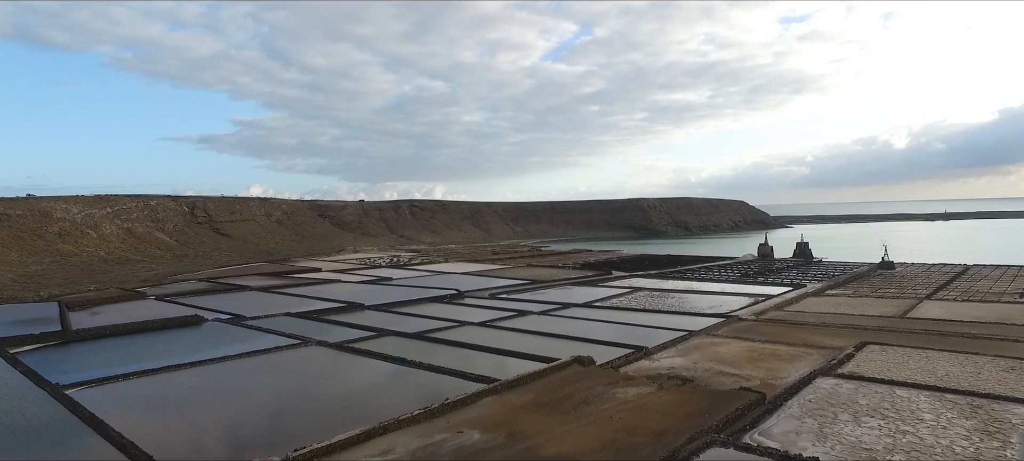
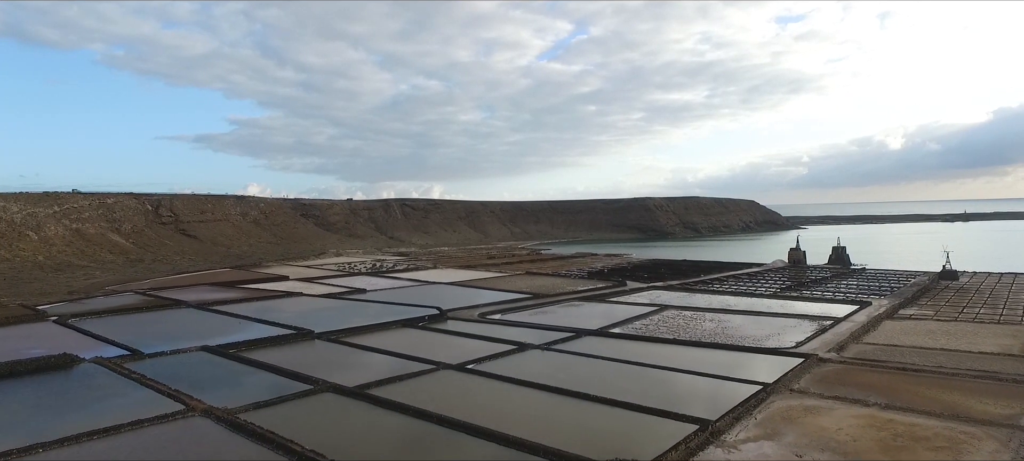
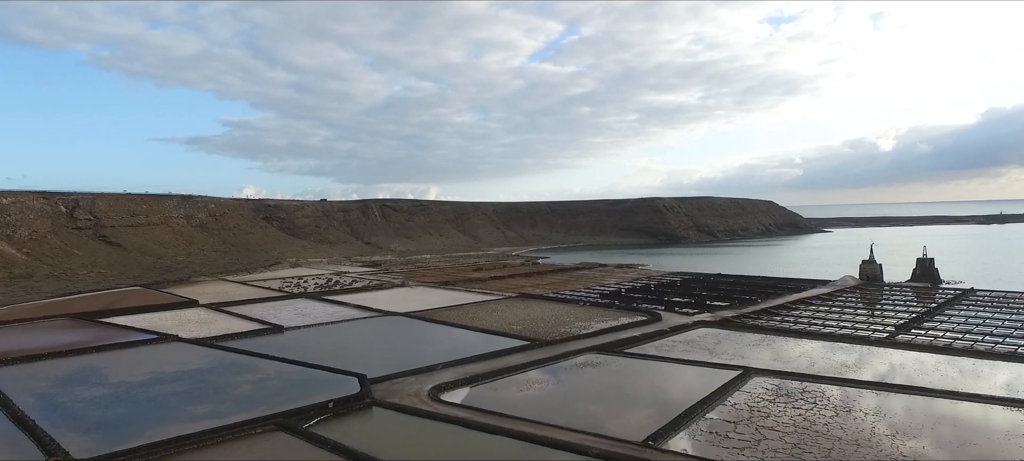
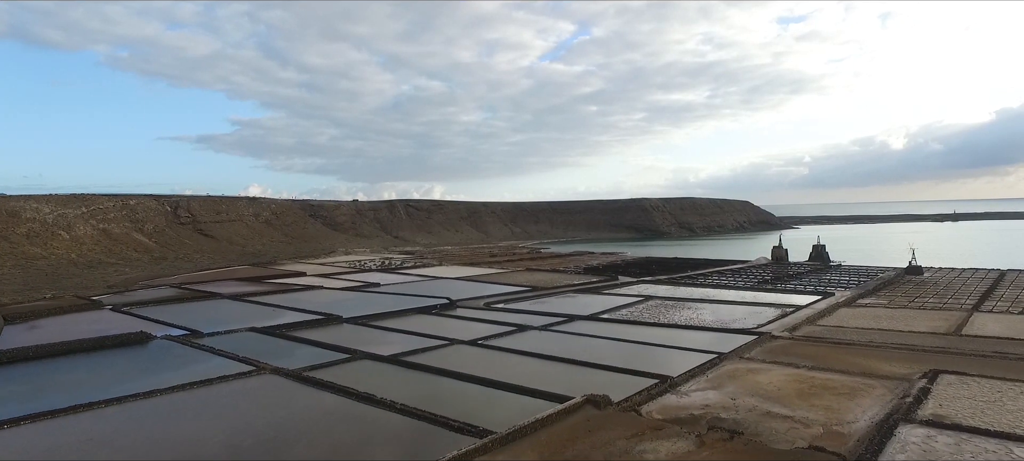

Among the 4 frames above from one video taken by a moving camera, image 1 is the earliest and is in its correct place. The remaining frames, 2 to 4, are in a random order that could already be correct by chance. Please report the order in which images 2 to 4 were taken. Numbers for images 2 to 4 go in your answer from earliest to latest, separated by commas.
4, 2, 3
